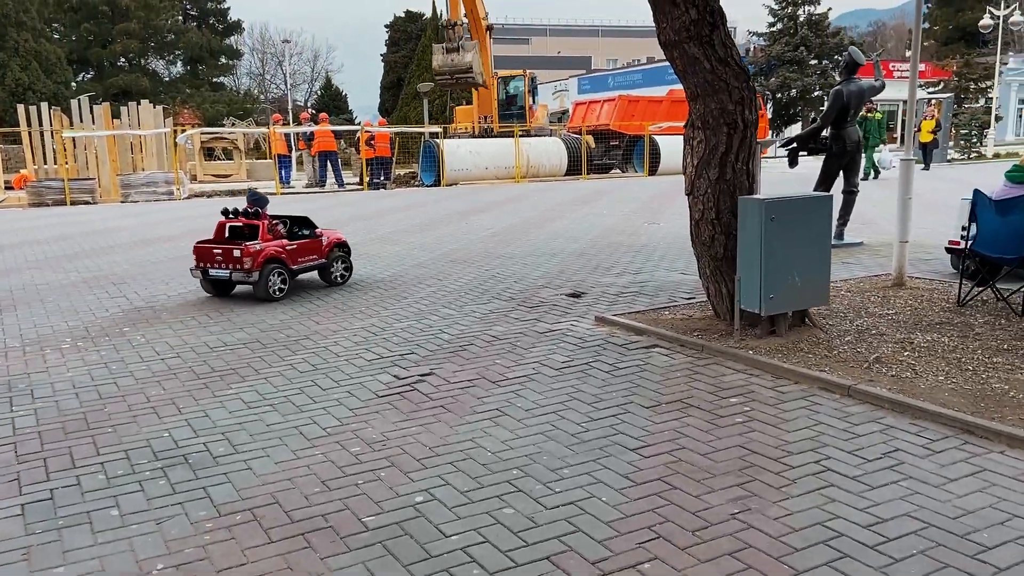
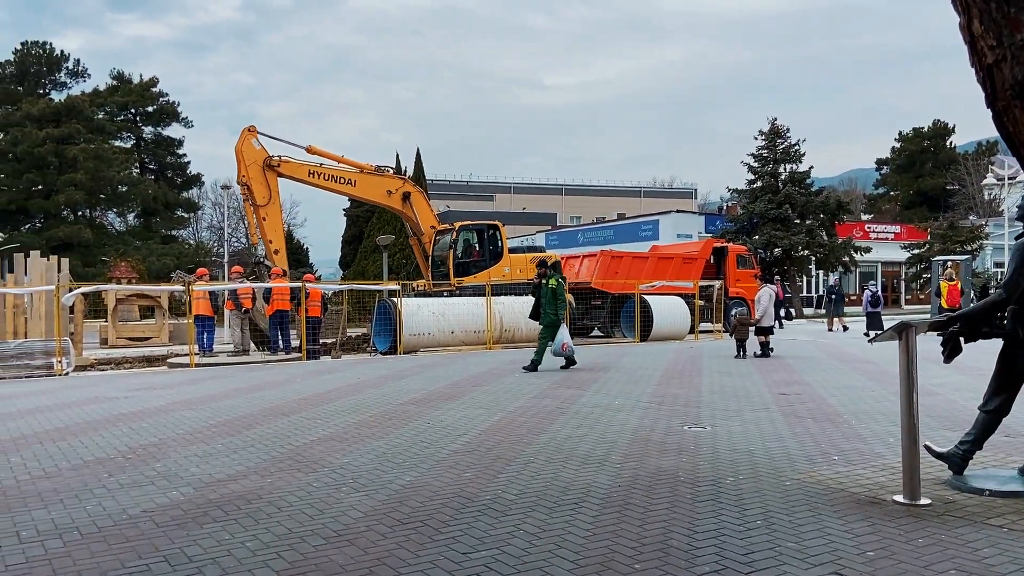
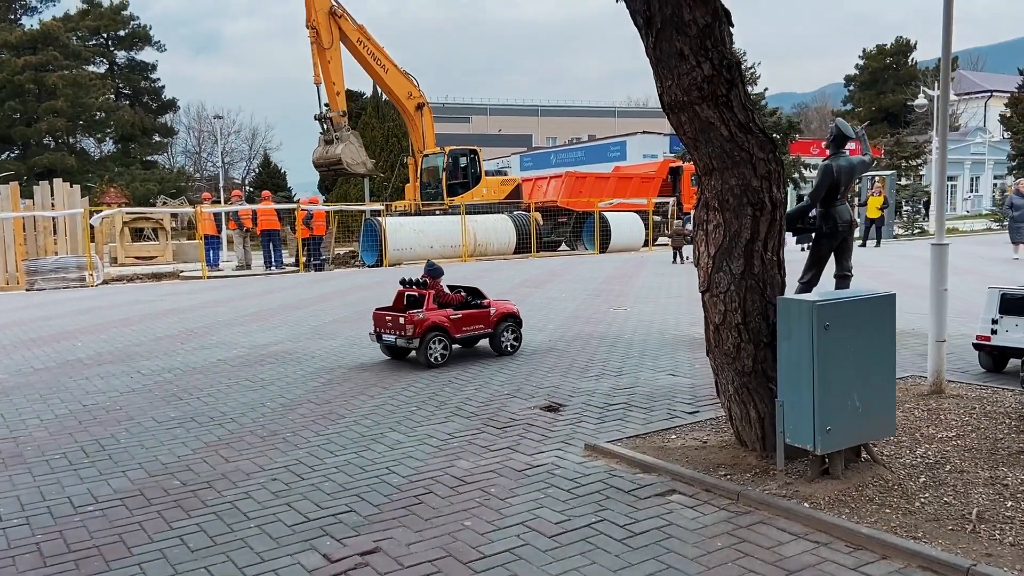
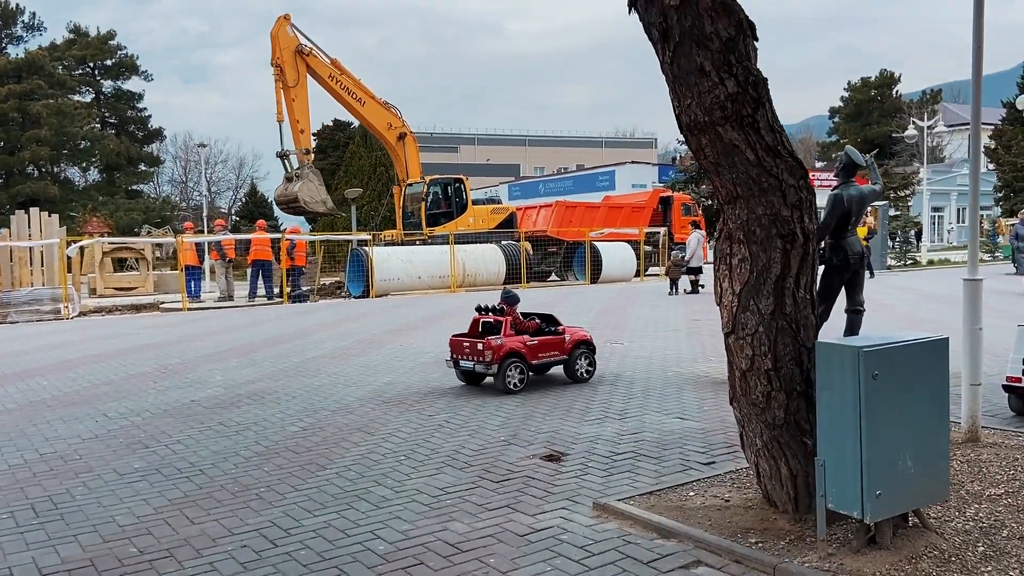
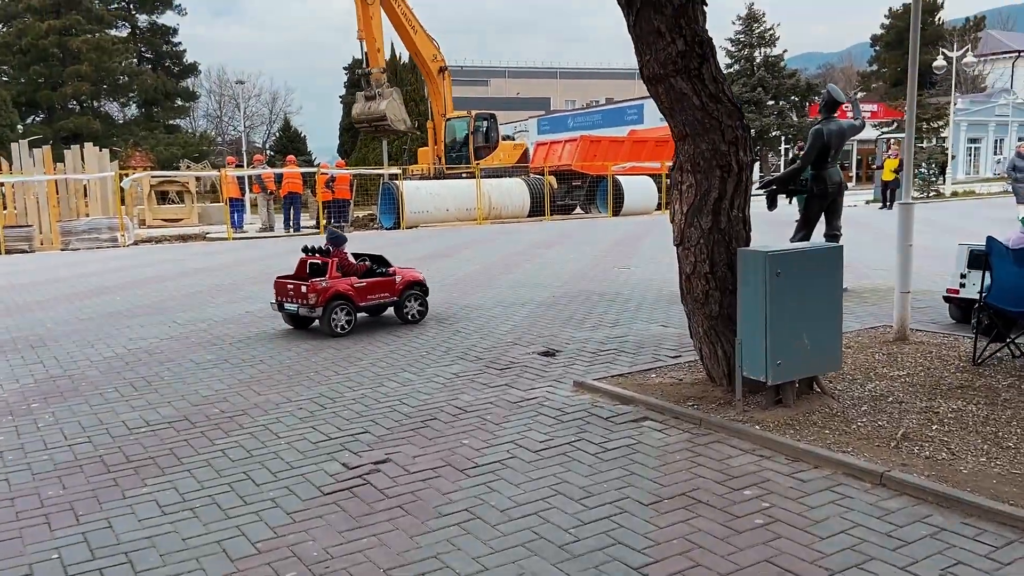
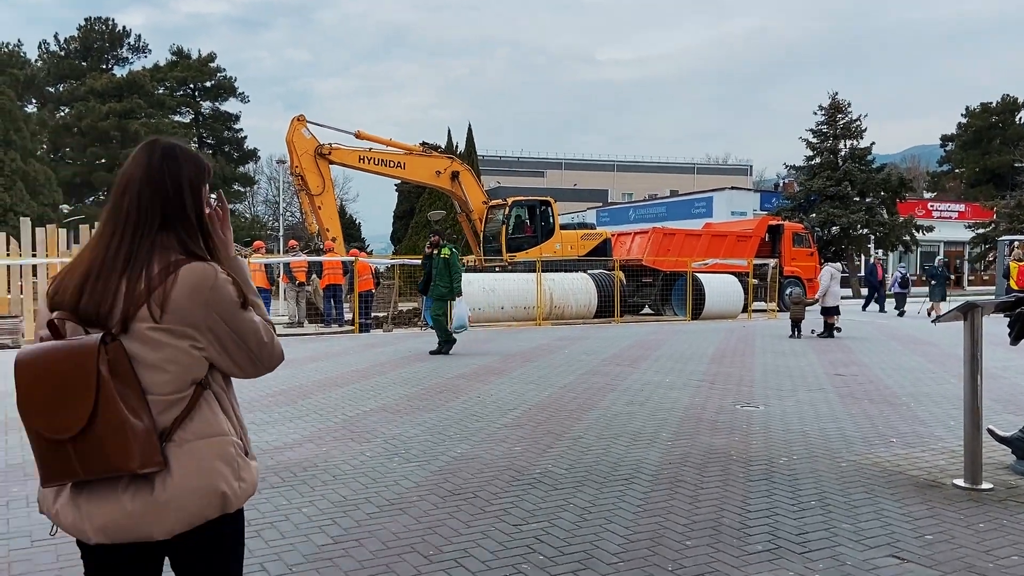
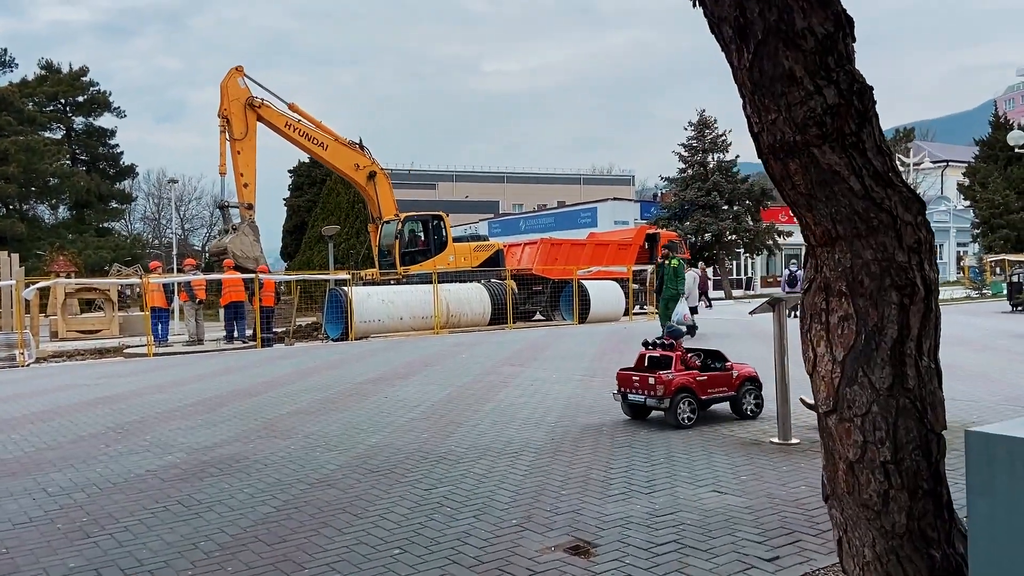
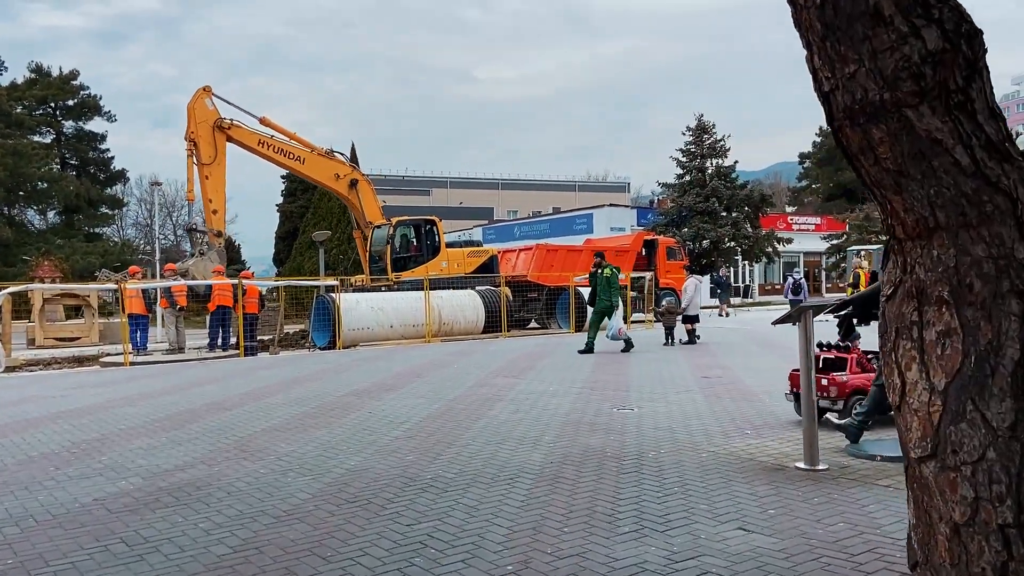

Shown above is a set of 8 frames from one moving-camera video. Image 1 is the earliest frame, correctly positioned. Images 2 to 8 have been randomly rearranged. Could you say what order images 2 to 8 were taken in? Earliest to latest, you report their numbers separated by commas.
5, 3, 4, 7, 8, 2, 6
